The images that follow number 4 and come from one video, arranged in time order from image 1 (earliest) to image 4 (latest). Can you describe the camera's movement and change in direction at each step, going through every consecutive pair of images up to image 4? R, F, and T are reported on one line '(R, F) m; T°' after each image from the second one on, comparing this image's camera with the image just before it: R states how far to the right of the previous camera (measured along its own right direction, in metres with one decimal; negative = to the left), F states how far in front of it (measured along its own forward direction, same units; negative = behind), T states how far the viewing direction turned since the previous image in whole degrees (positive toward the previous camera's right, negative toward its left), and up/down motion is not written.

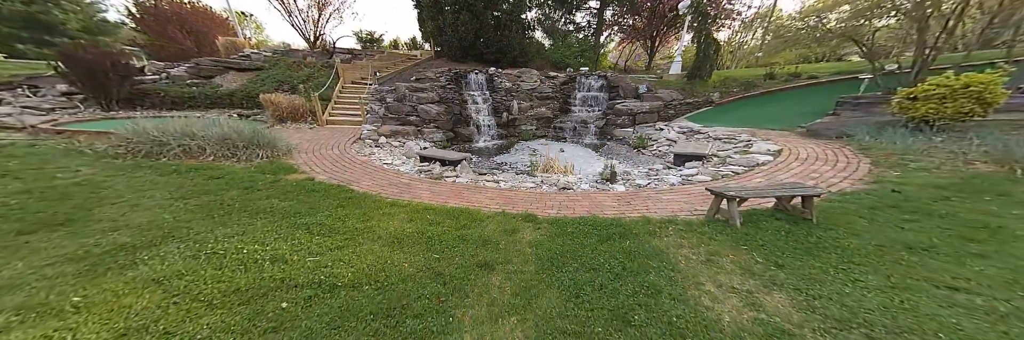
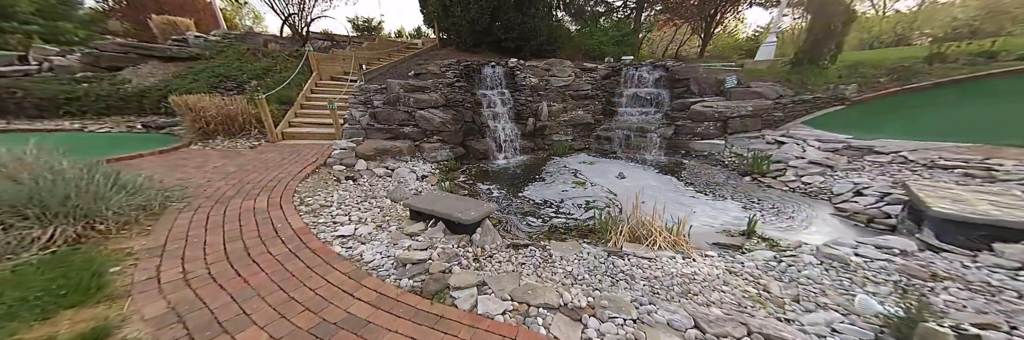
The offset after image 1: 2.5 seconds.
(-0.5, +2.1) m; -2°
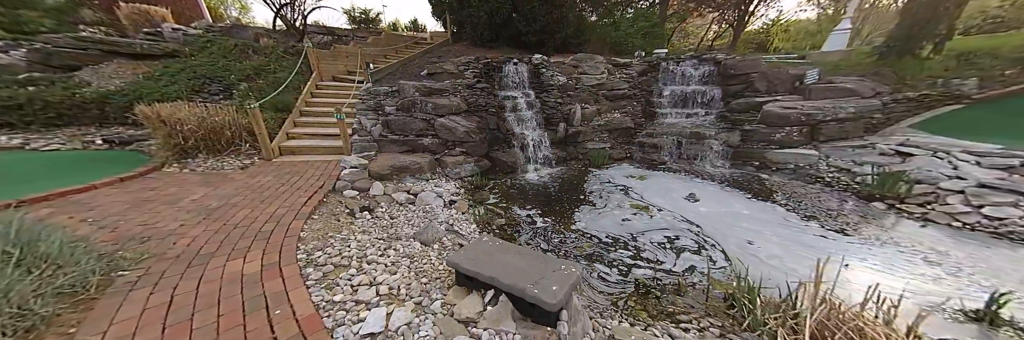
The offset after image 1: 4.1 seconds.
(-0.7, +0.9) m; -1°
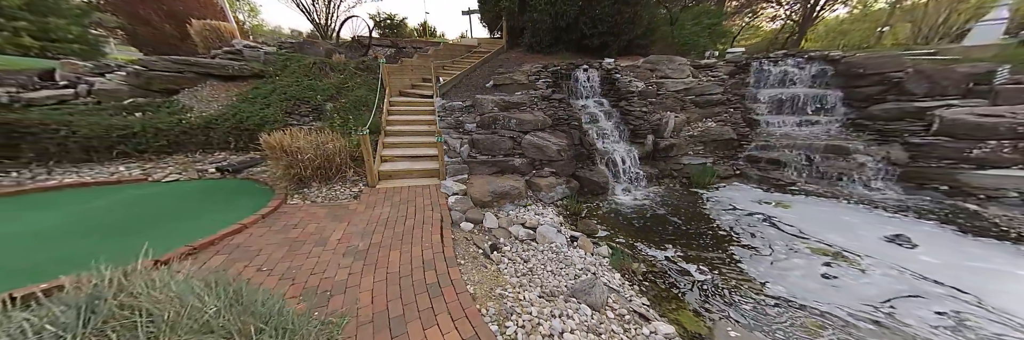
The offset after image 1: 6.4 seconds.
(-1.7, +0.6) m; -4°
